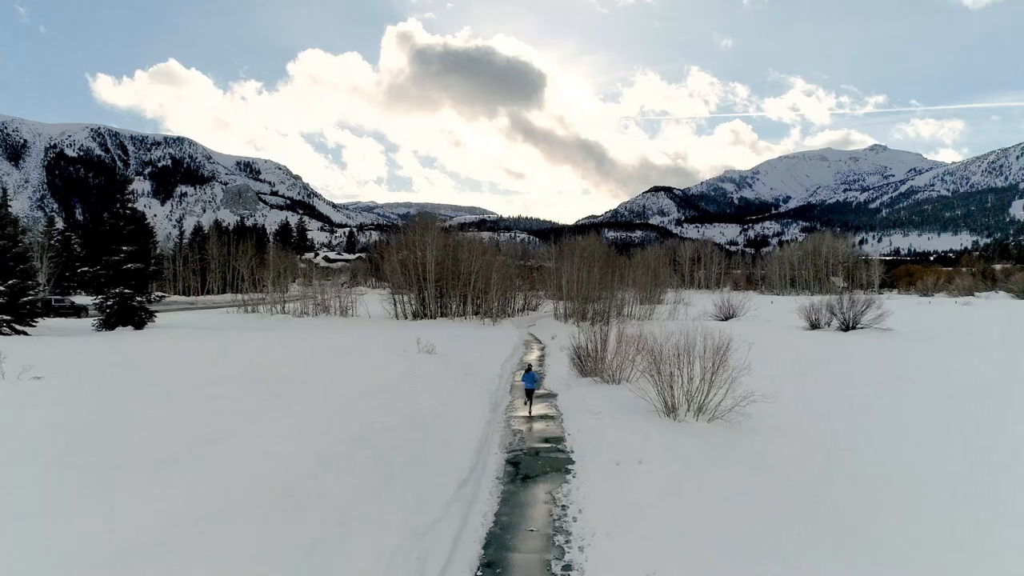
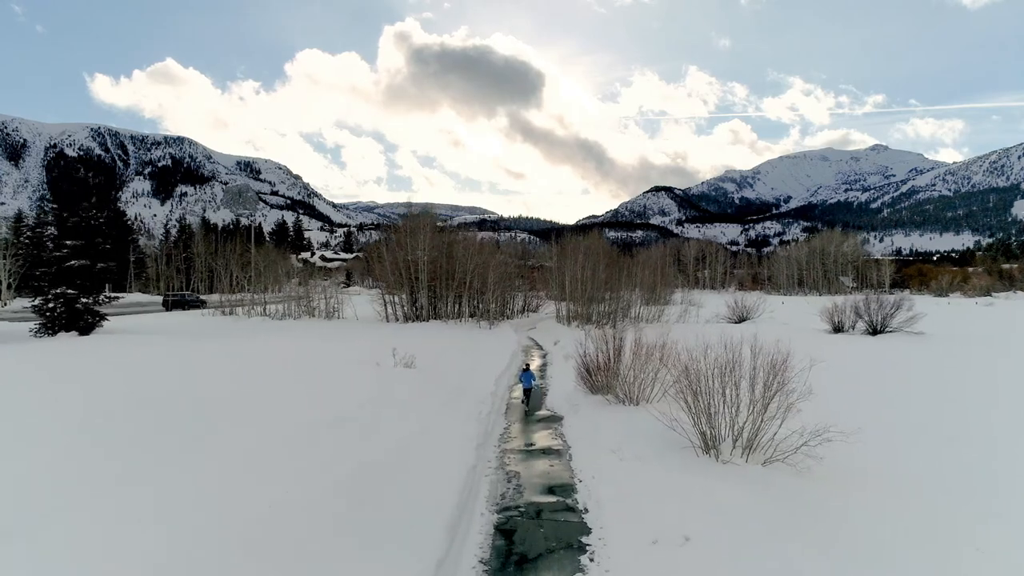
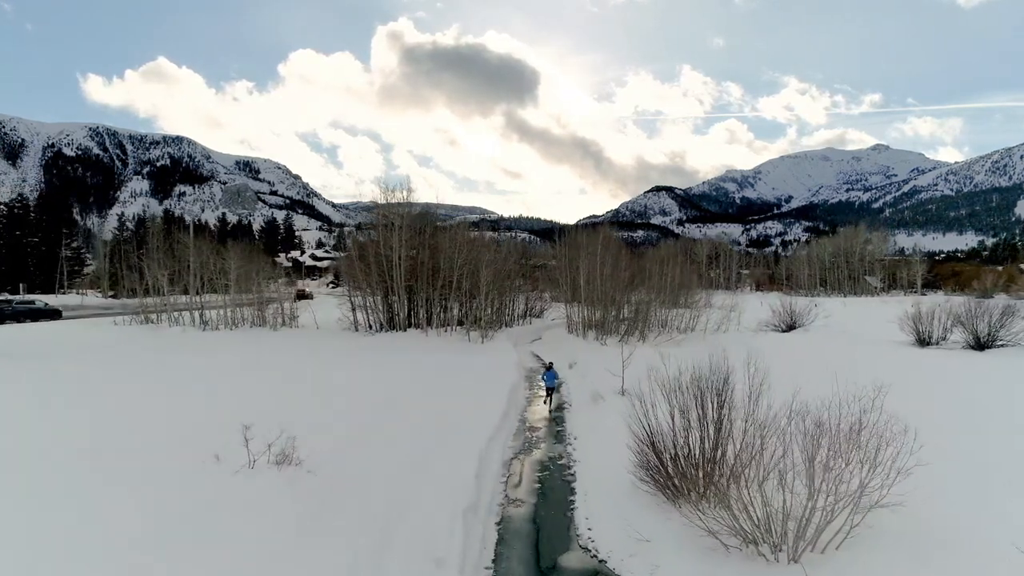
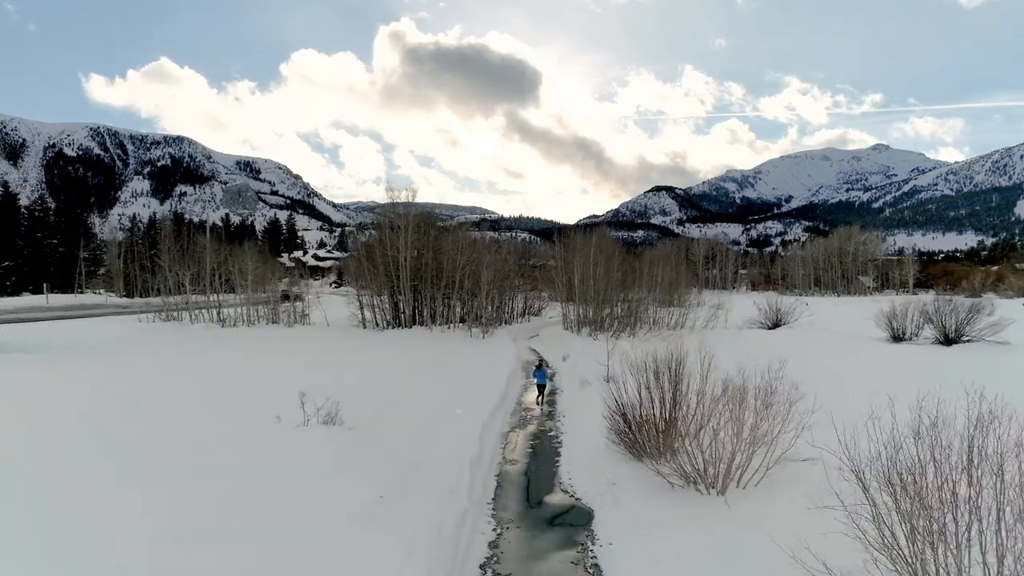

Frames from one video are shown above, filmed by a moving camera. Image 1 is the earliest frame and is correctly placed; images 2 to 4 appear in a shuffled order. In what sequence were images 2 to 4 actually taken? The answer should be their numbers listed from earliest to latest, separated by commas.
2, 4, 3
